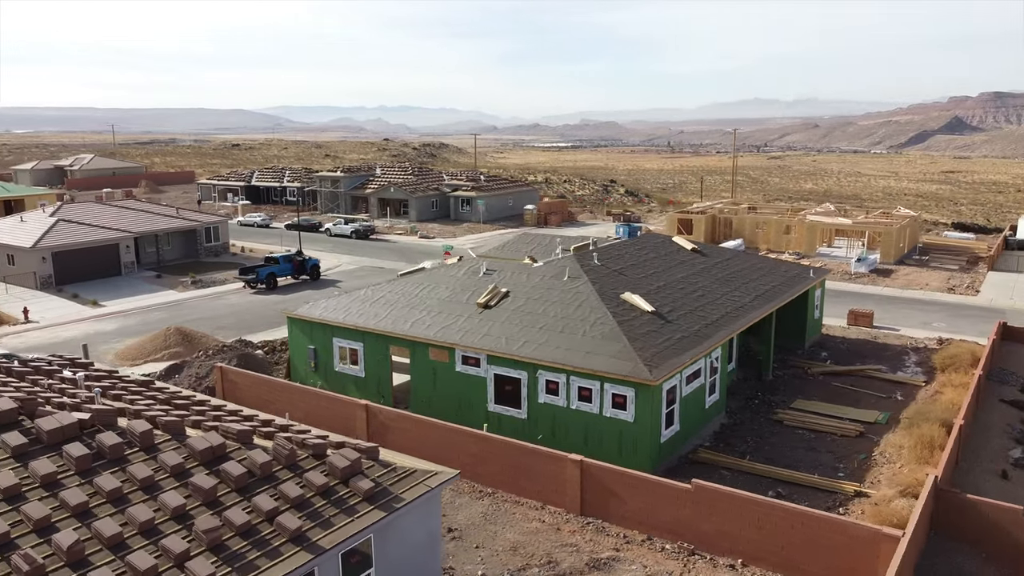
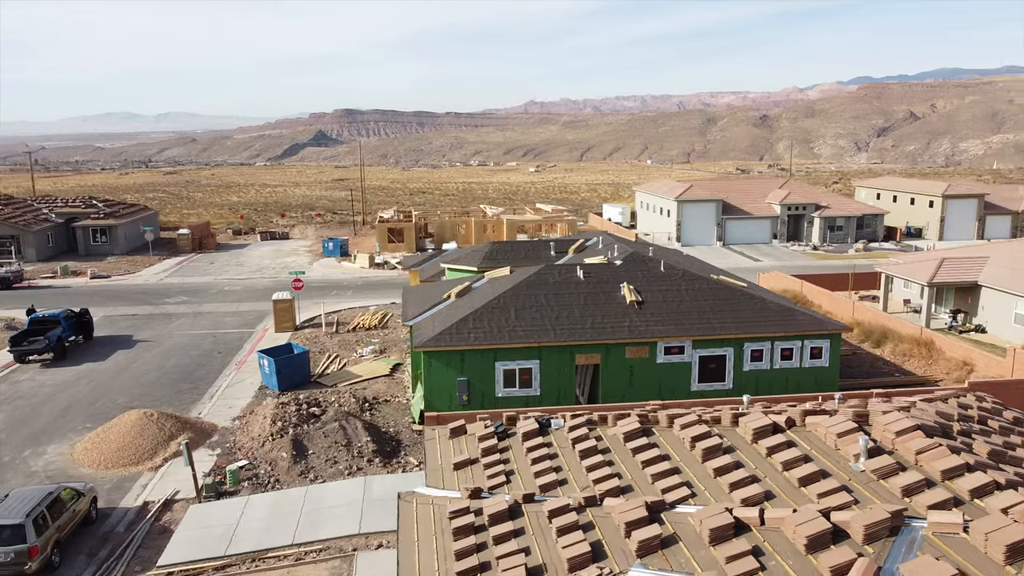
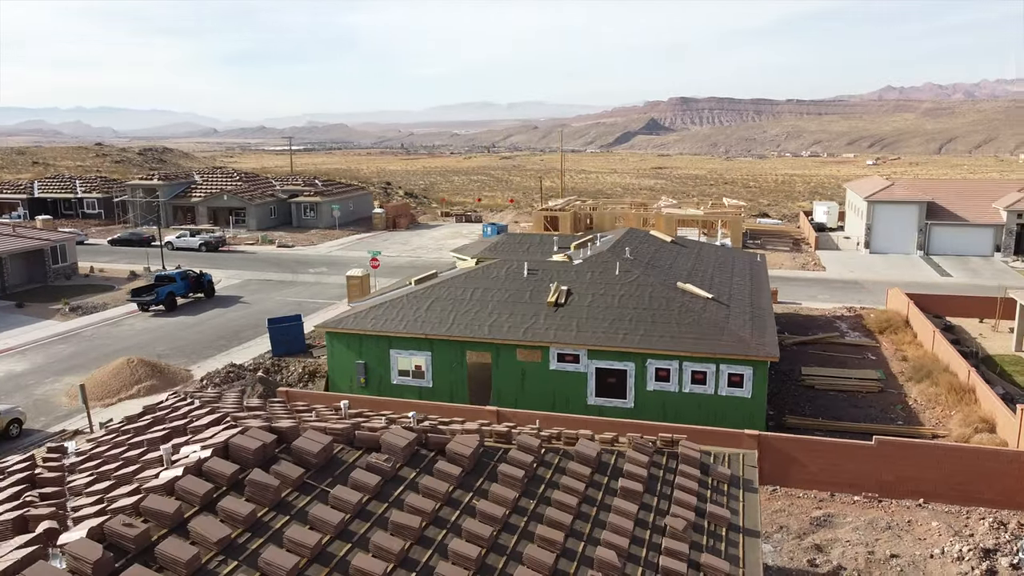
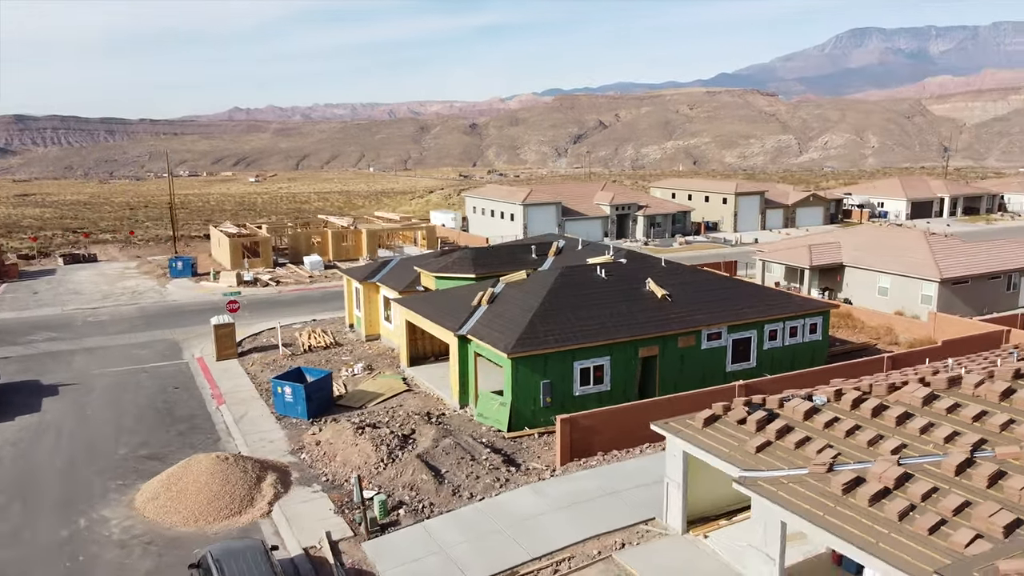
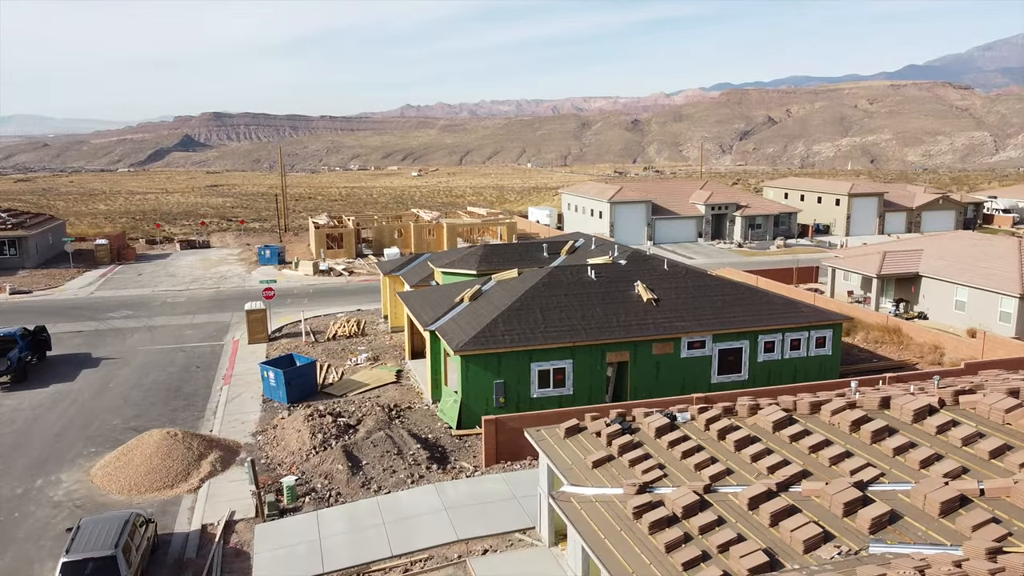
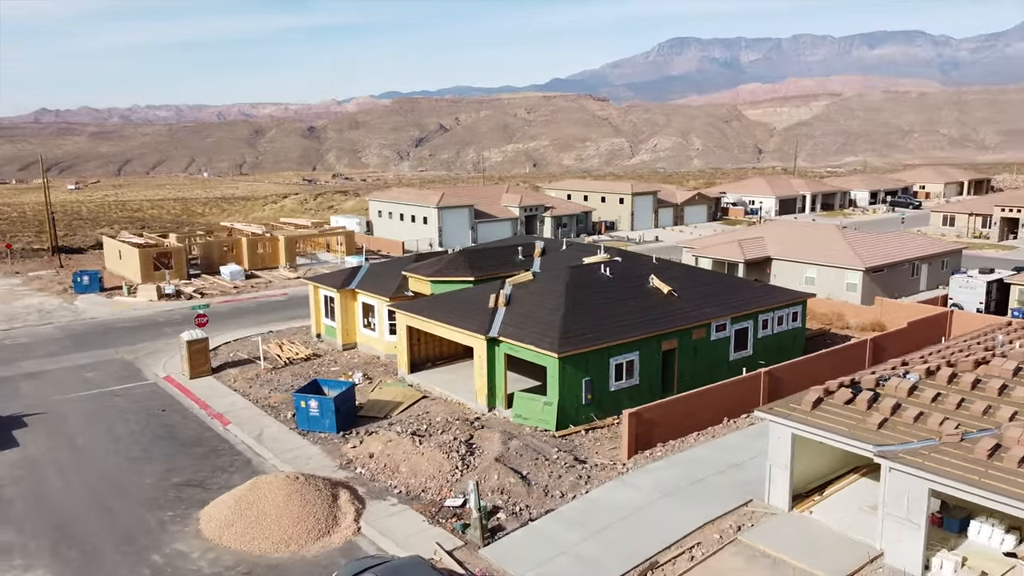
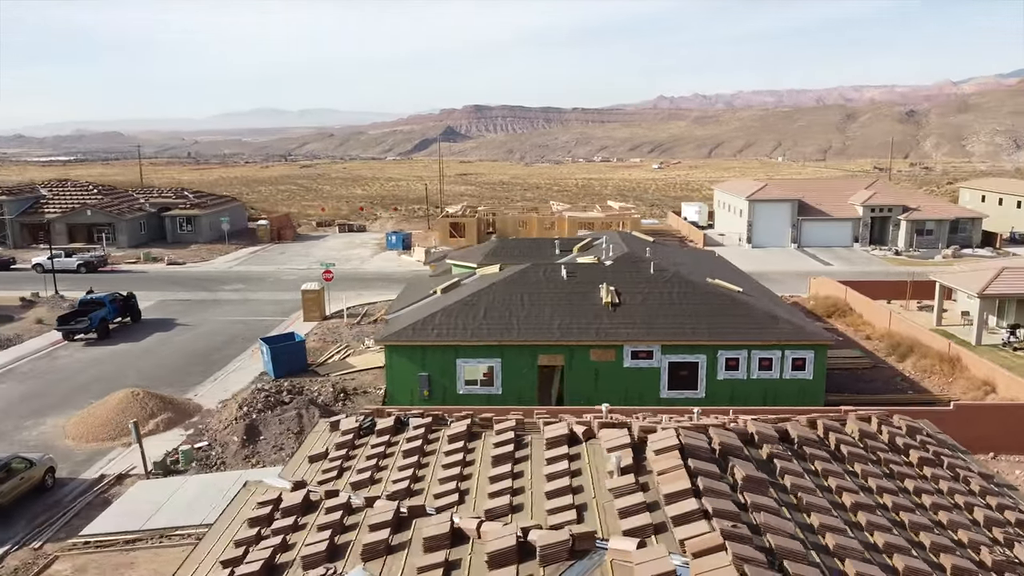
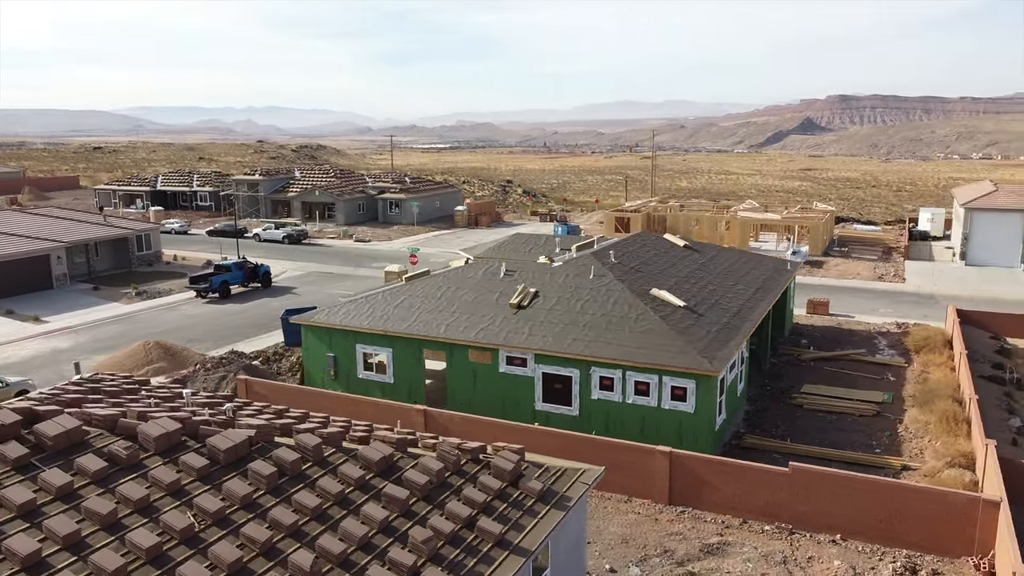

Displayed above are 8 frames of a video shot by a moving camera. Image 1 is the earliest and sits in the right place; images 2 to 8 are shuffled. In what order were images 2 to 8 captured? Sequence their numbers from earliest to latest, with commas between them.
8, 3, 7, 2, 5, 4, 6
